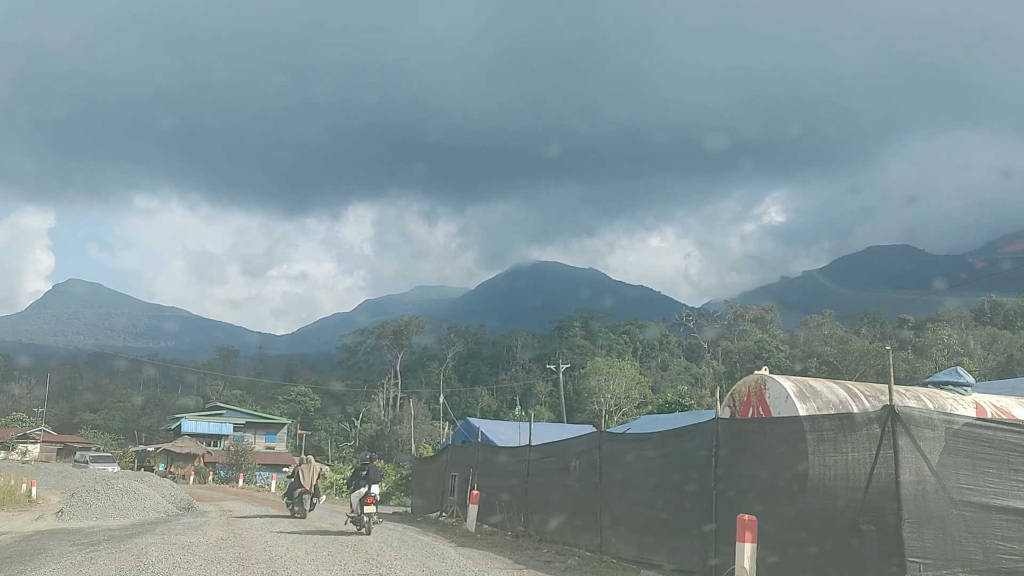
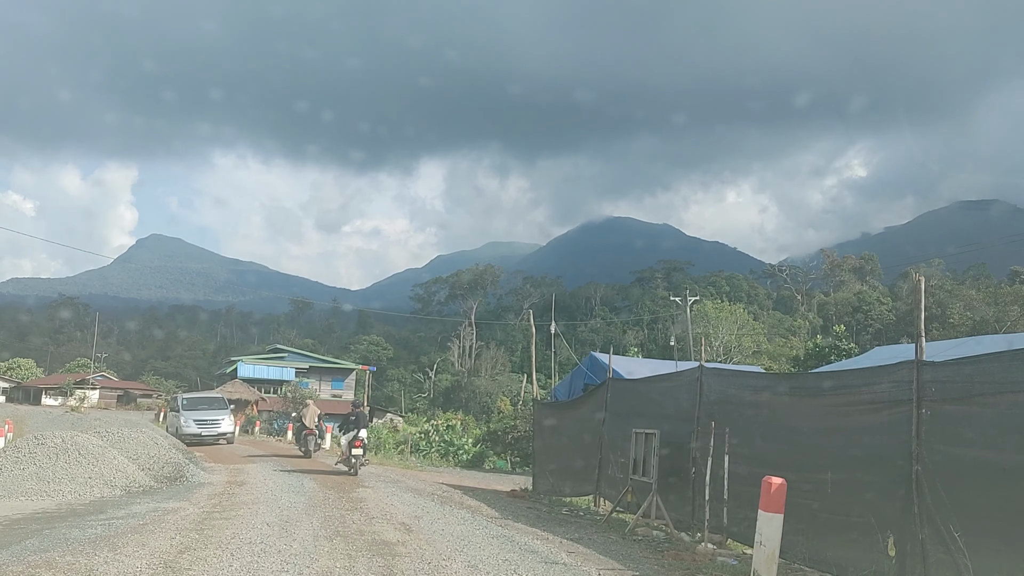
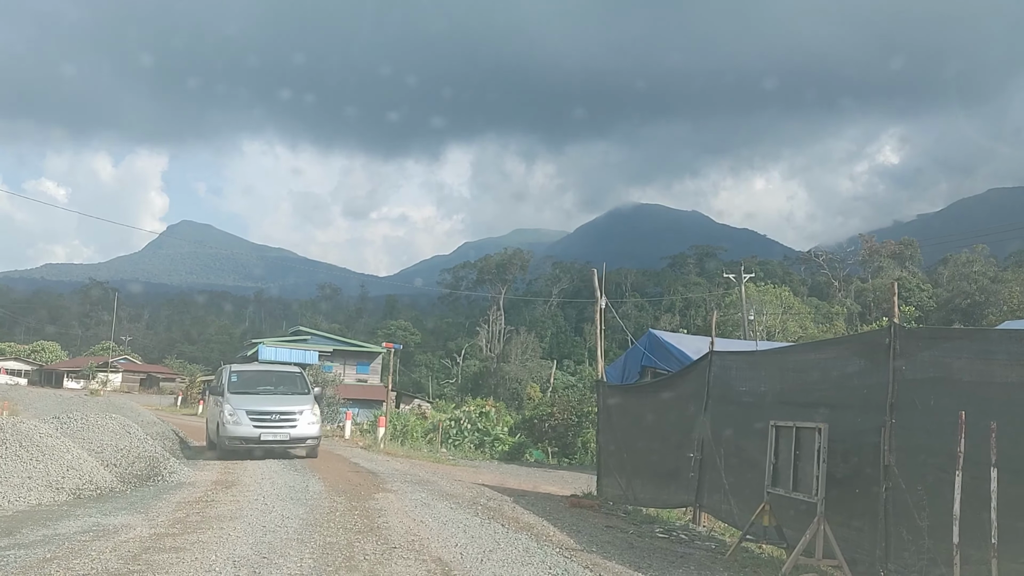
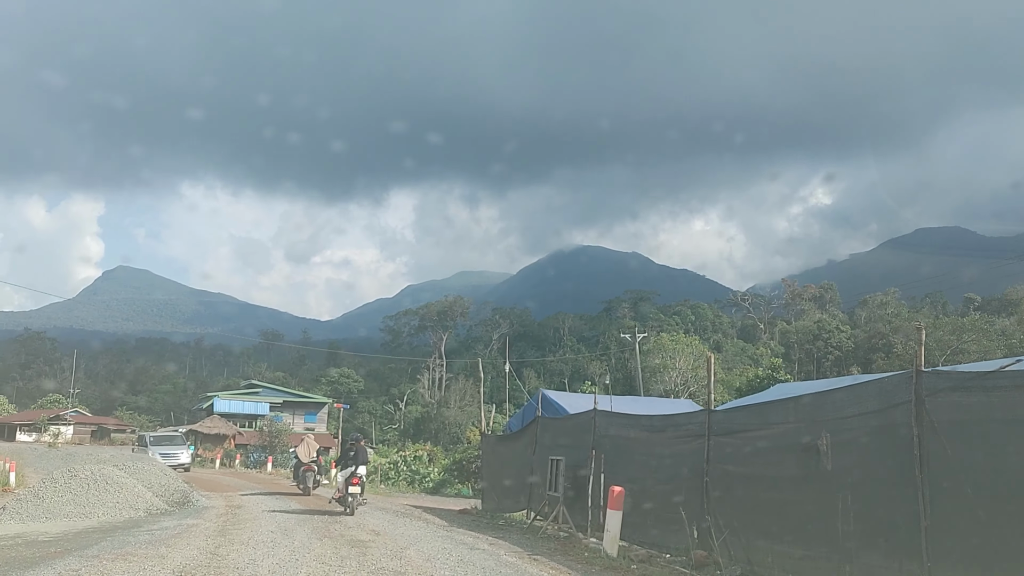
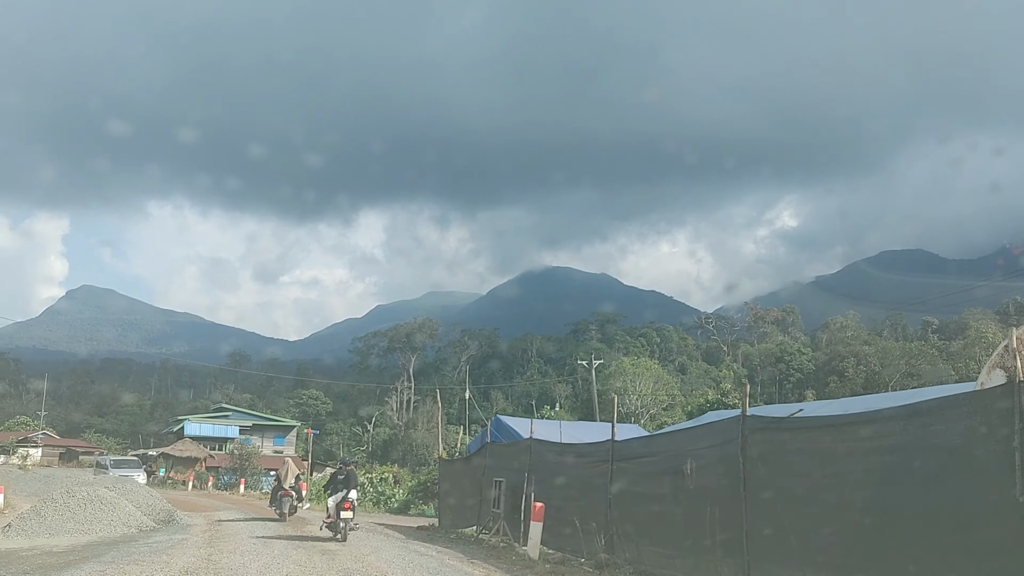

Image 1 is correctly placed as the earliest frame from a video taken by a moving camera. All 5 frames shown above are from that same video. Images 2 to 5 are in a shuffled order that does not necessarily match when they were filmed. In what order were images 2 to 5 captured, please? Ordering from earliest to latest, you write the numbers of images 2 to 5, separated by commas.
5, 4, 2, 3
